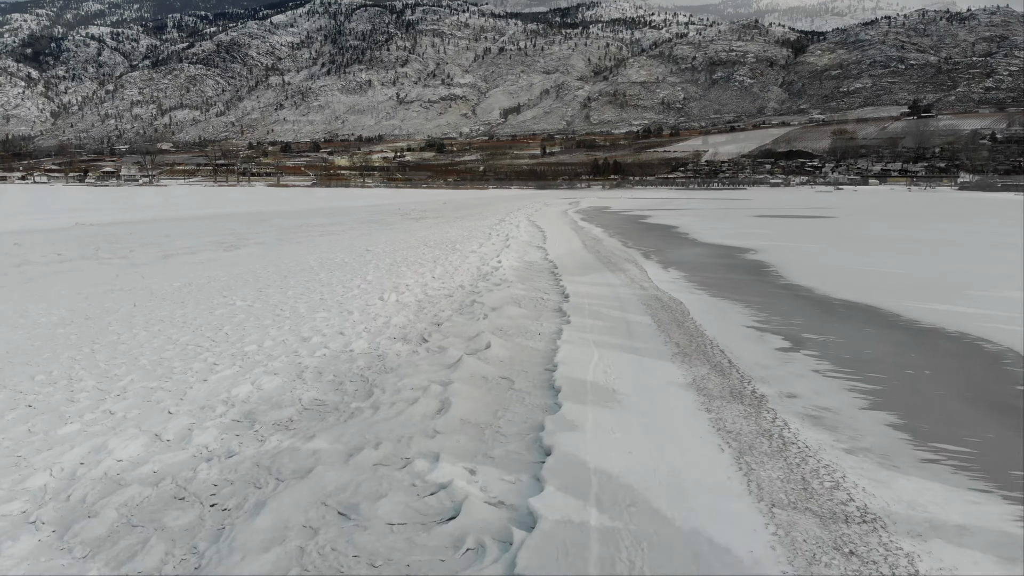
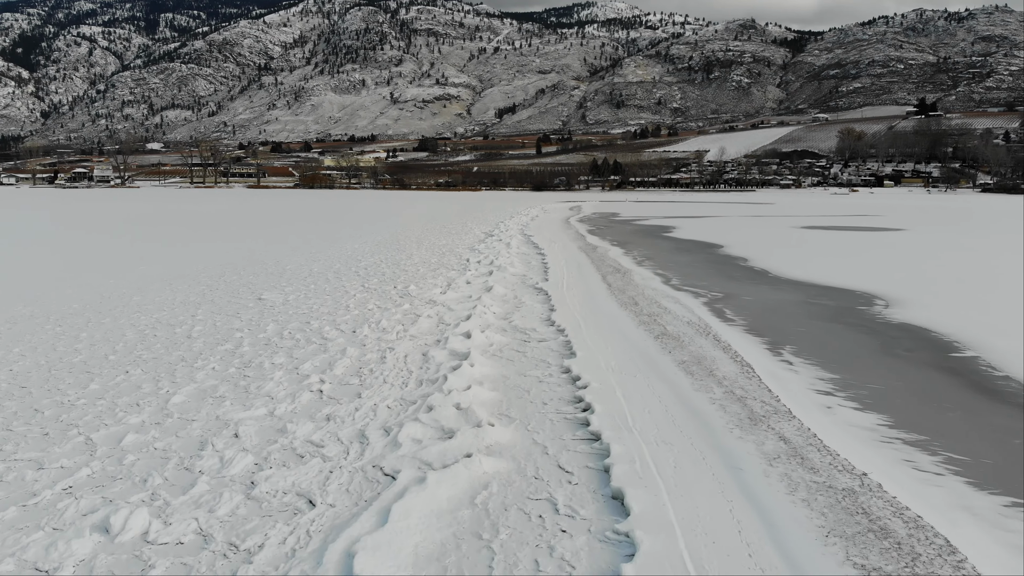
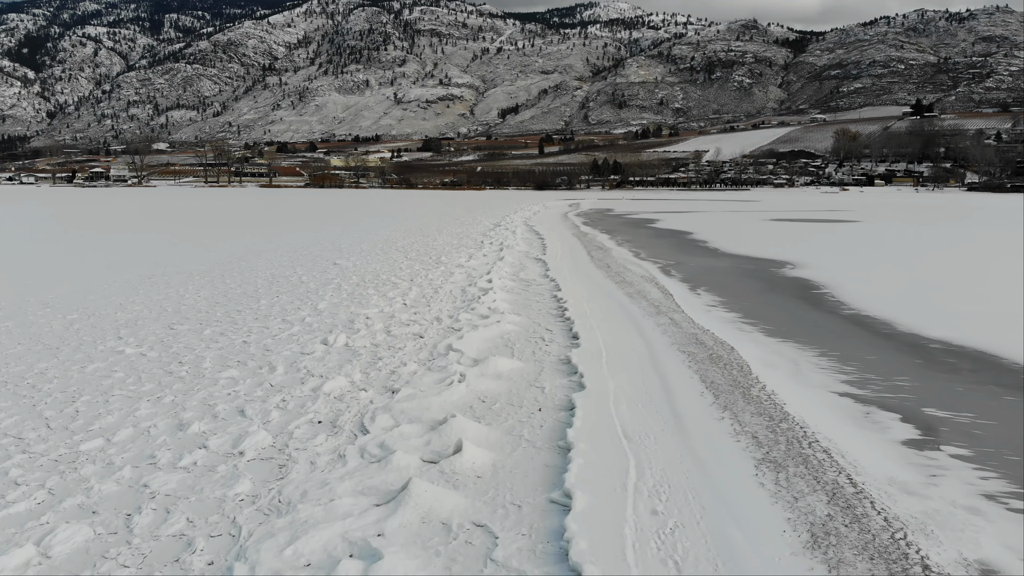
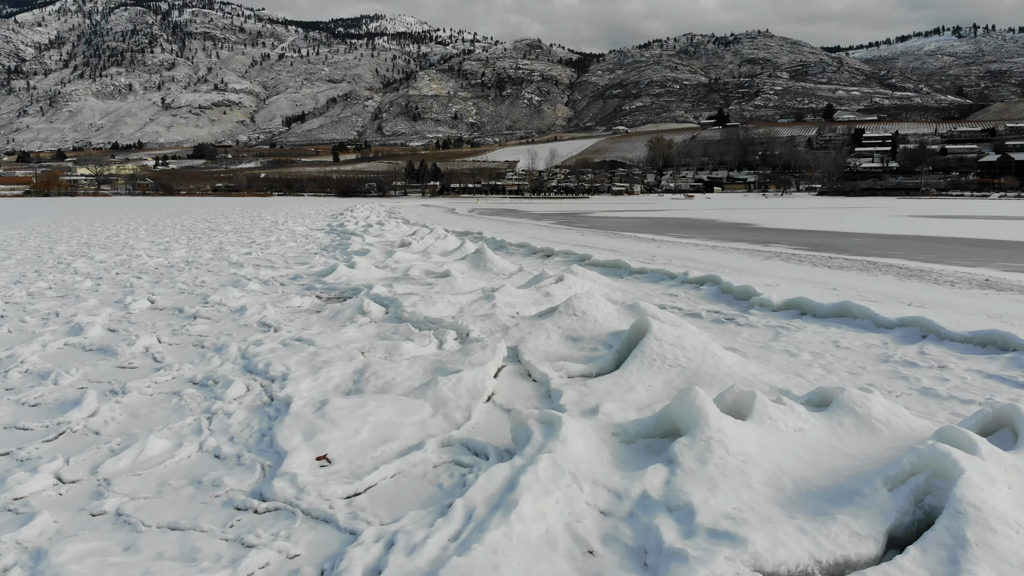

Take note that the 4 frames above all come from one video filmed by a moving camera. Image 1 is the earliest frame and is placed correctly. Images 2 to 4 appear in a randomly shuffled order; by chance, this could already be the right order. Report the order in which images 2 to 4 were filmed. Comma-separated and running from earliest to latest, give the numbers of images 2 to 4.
3, 2, 4
